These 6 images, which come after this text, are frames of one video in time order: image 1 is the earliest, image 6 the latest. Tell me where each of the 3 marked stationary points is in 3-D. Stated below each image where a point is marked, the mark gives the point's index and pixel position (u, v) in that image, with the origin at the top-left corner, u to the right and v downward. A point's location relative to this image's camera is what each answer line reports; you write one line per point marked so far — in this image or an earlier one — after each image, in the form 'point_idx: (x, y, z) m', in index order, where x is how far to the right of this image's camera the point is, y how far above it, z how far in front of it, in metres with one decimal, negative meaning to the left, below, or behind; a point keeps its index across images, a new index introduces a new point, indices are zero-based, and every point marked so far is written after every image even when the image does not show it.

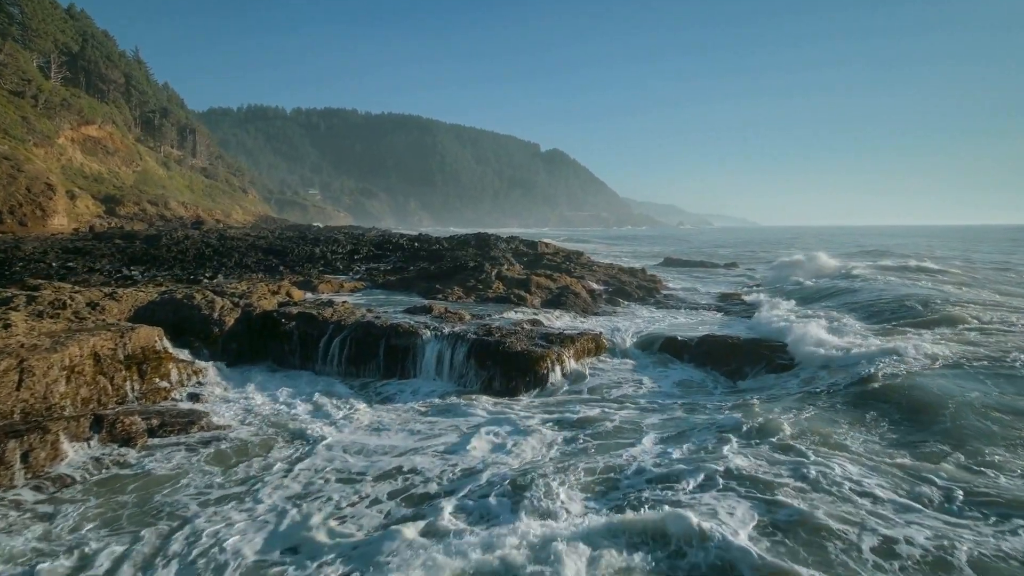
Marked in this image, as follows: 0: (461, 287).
0: (-1.6, 0.0, +17.1) m
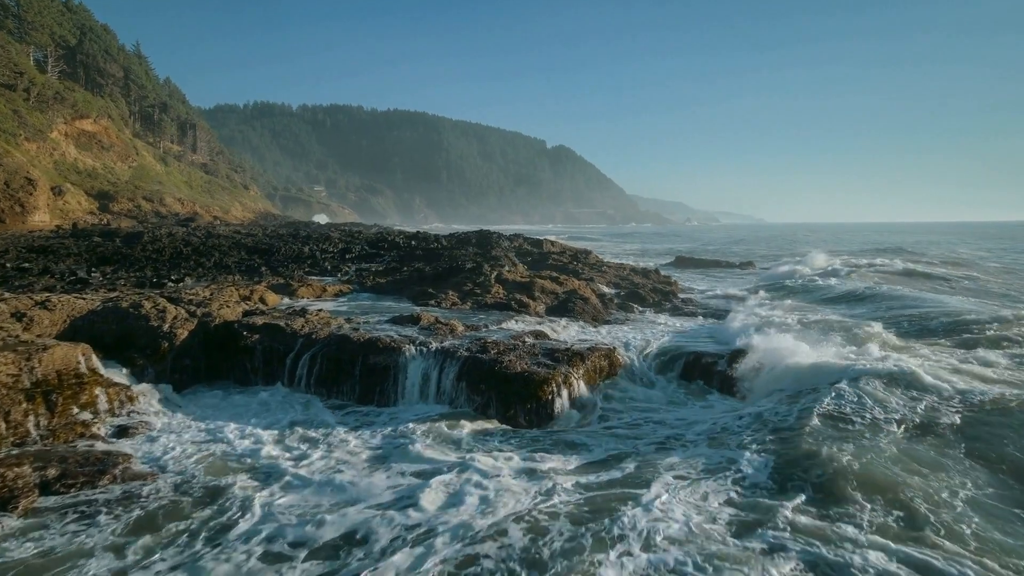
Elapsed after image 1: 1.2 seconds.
0: (-1.6, -0.1, +15.4) m
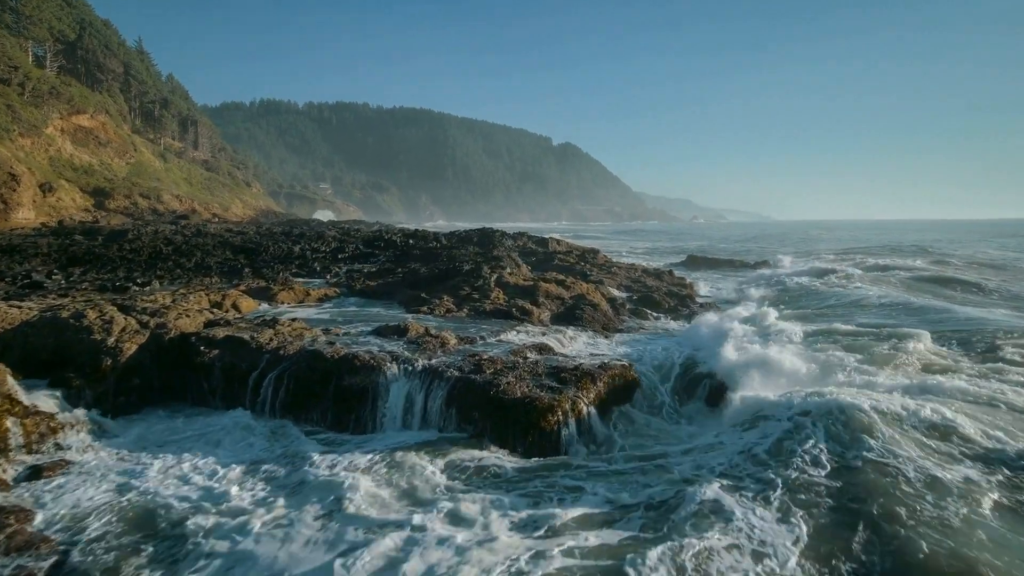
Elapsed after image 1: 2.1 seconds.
0: (-1.5, -0.2, +13.9) m
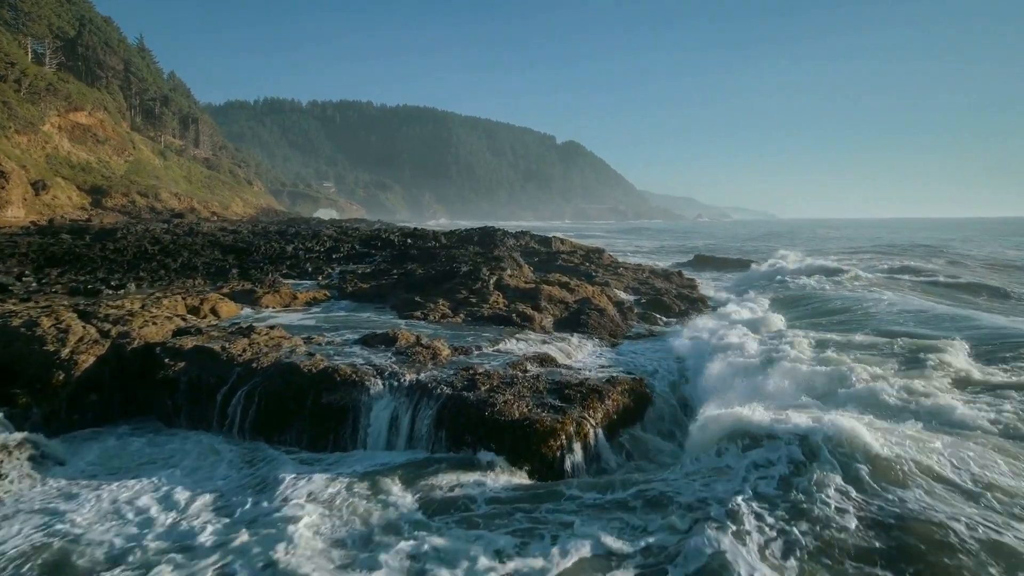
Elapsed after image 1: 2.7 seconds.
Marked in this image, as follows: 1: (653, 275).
0: (-1.5, -0.3, +13.0) m
1: (+5.0, +0.5, +19.8) m
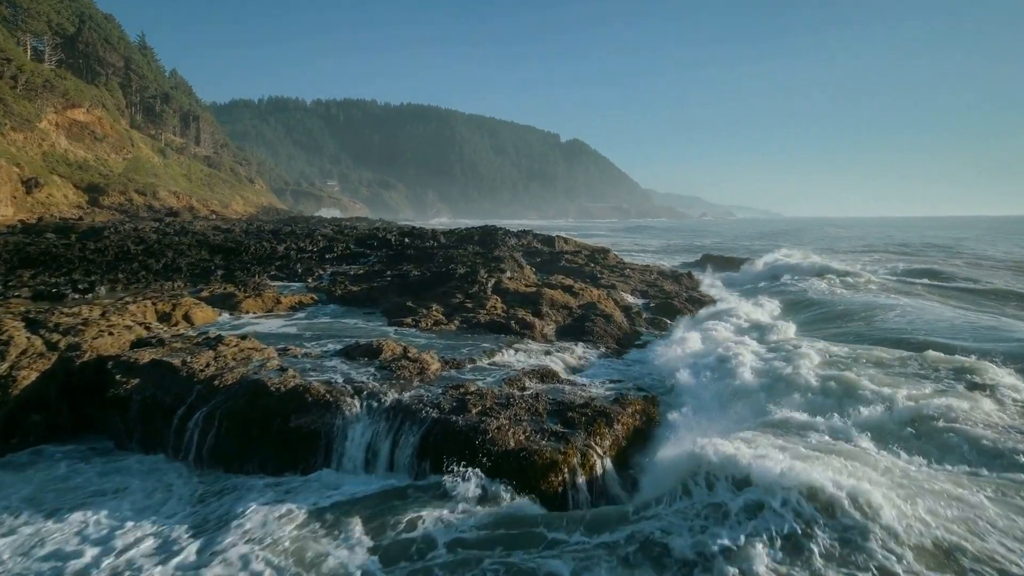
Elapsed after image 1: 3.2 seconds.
0: (-1.5, -0.4, +12.1) m
1: (+5.0, +0.4, +18.8) m
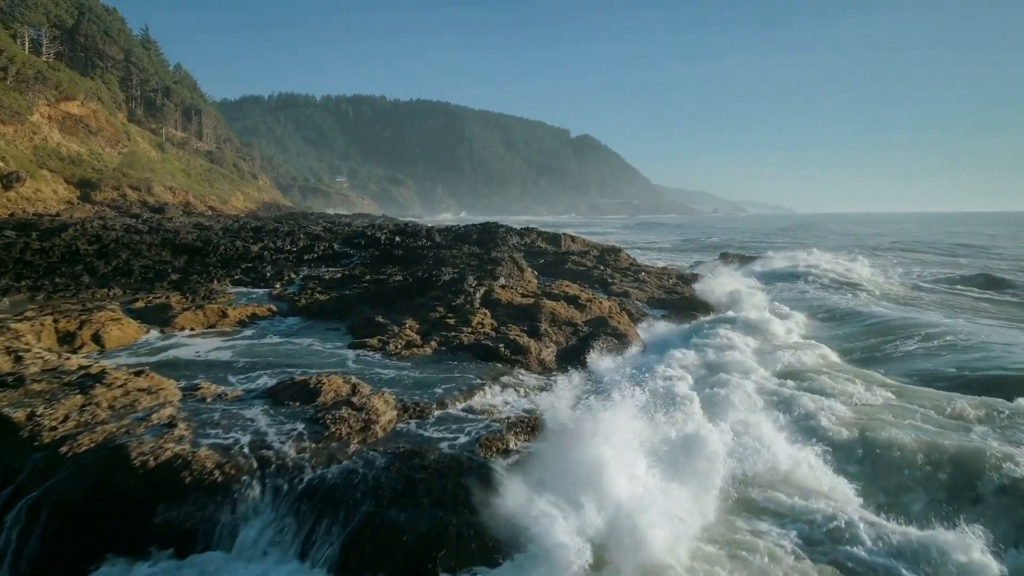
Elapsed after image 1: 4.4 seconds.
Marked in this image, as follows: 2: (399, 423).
0: (-1.7, -0.6, +9.9) m
1: (+5.0, +0.2, +16.5) m
2: (-1.1, -1.4, +5.9) m
